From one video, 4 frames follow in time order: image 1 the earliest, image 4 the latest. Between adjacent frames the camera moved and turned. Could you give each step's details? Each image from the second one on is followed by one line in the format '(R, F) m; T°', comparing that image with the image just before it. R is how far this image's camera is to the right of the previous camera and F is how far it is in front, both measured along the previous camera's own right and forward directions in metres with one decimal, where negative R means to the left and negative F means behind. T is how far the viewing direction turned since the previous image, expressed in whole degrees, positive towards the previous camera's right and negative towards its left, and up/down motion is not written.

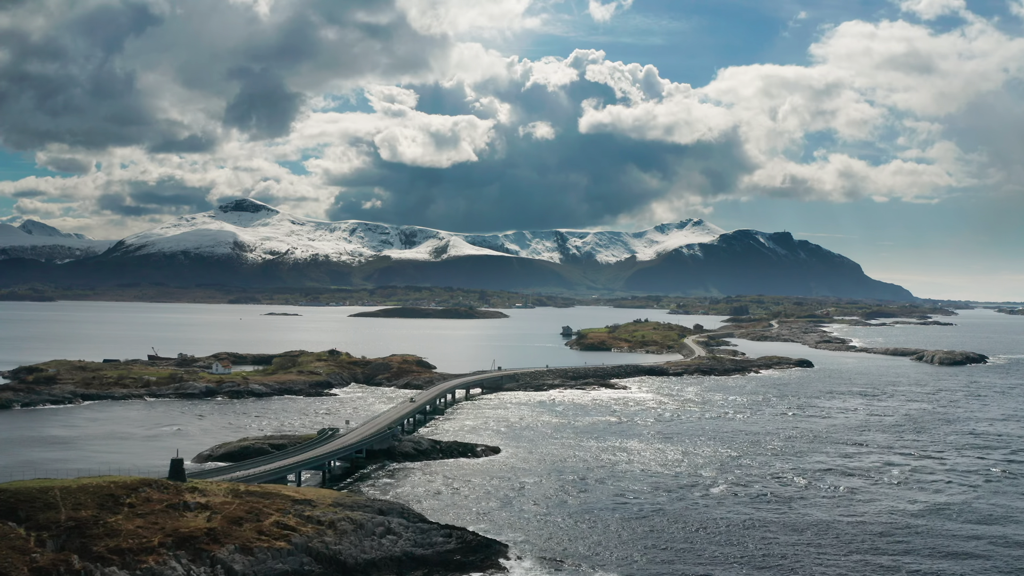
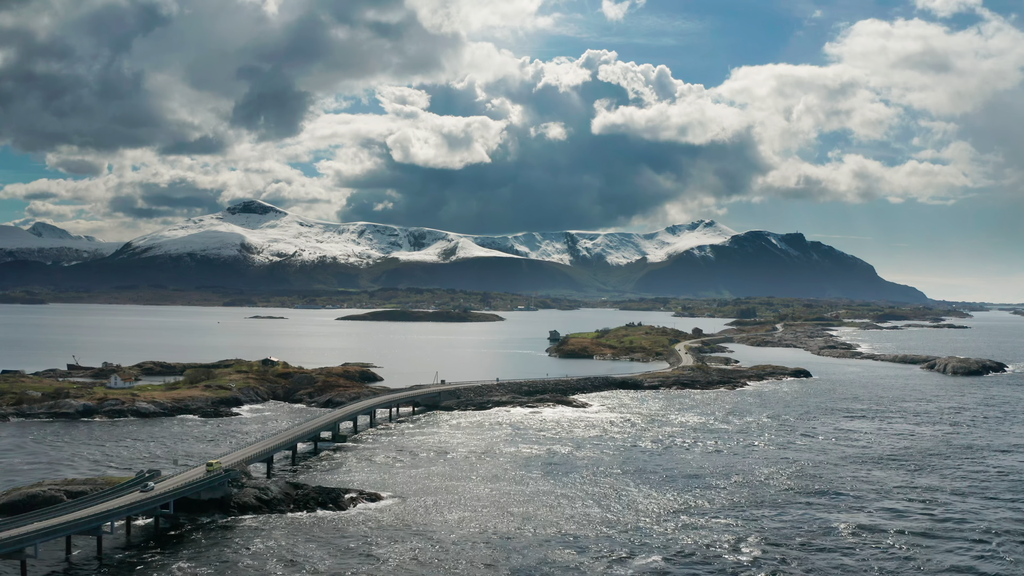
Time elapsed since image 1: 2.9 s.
(+10.4, +16.8) m; -1°
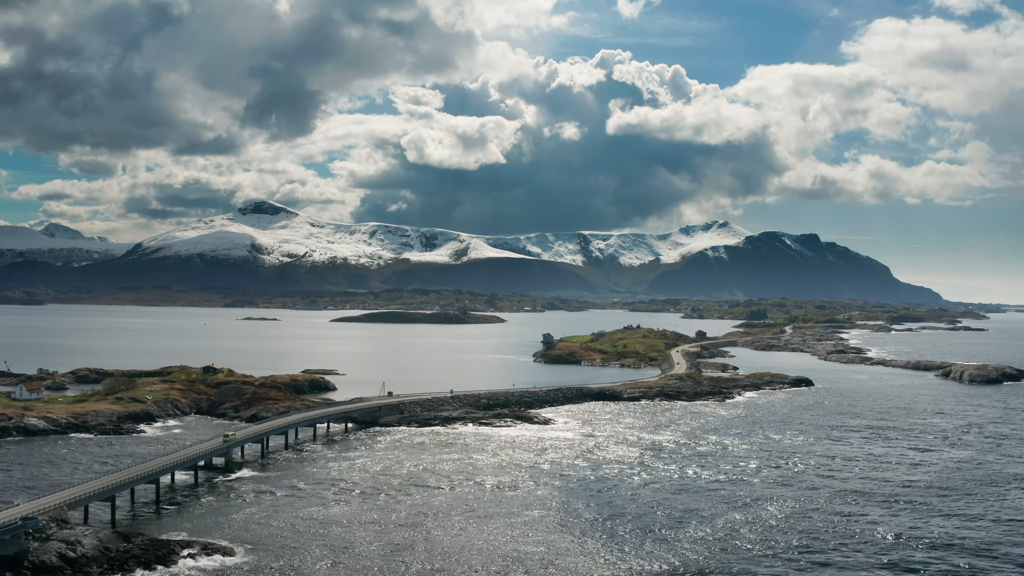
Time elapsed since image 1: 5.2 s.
(+7.9, +13.0) m; -1°
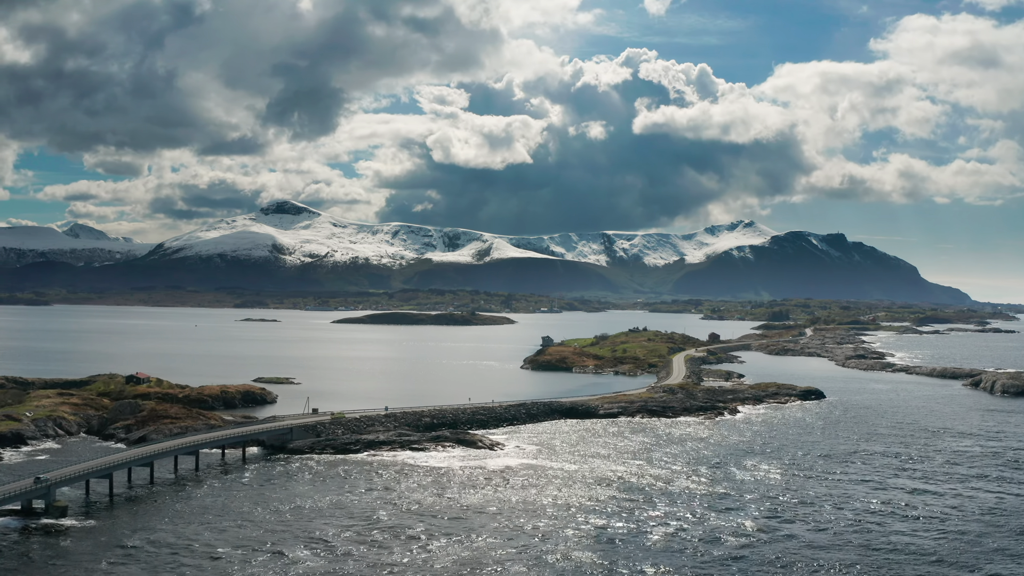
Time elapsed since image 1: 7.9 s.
(+9.3, +15.4) m; -2°
